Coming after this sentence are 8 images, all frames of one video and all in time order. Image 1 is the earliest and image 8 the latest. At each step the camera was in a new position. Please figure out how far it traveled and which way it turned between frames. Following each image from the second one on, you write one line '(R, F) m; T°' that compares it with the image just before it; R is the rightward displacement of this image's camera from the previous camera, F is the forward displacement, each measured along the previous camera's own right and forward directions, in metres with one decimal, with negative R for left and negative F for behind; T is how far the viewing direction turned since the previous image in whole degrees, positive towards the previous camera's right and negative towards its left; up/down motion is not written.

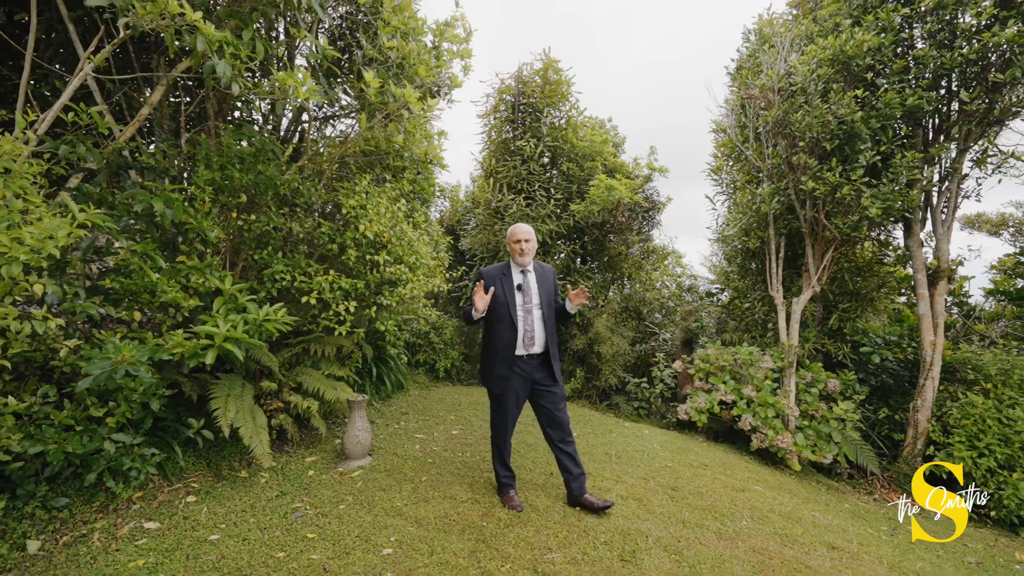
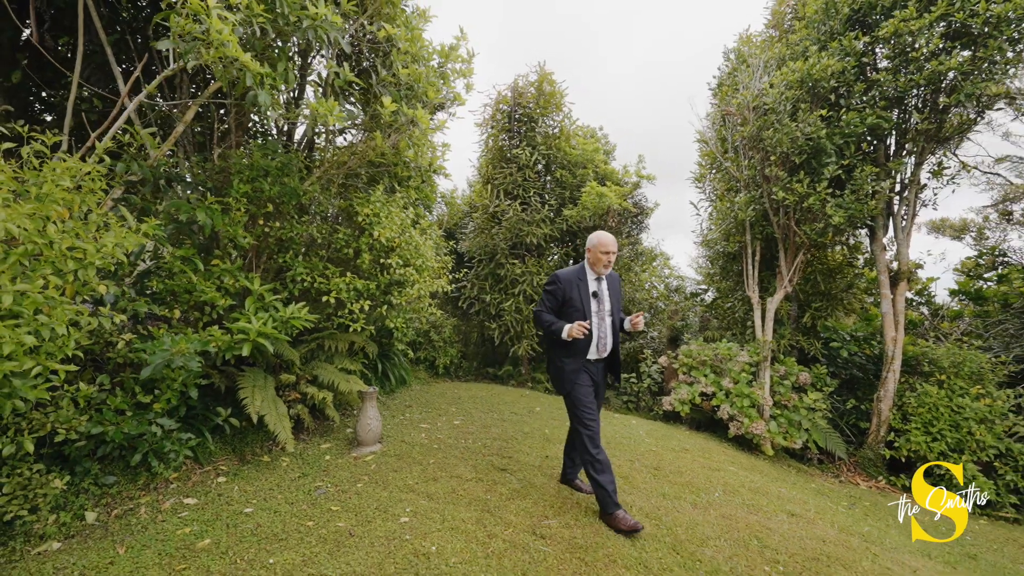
(-0.1, -0.3) m; +1°
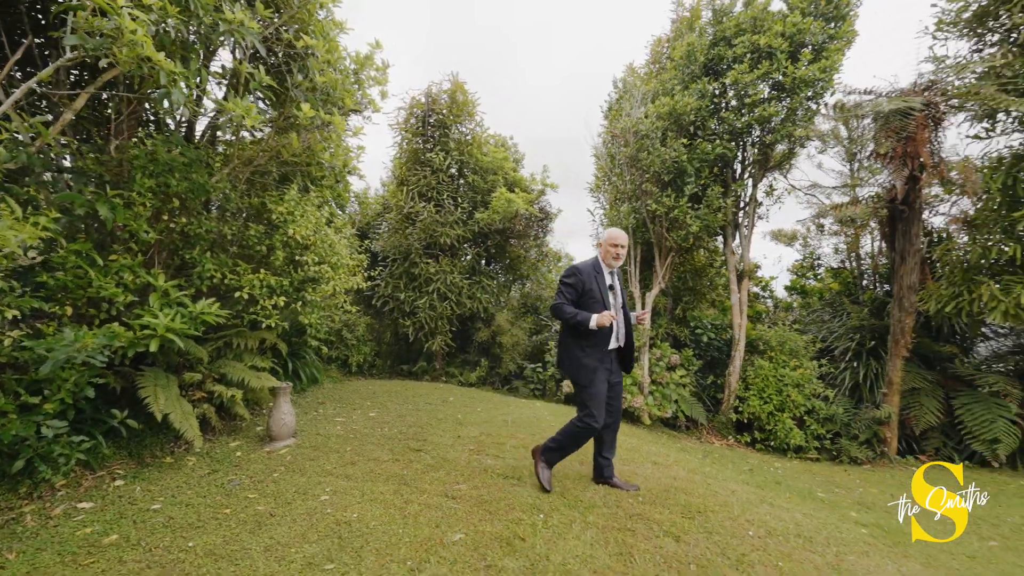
(0.0, -0.4) m; +12°
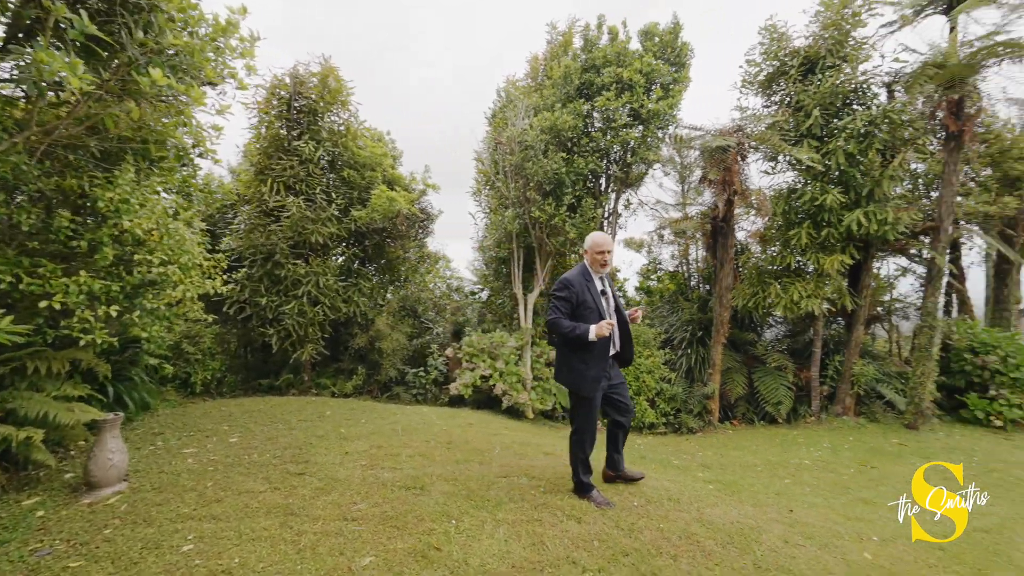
(-0.2, 0.0) m; +18°
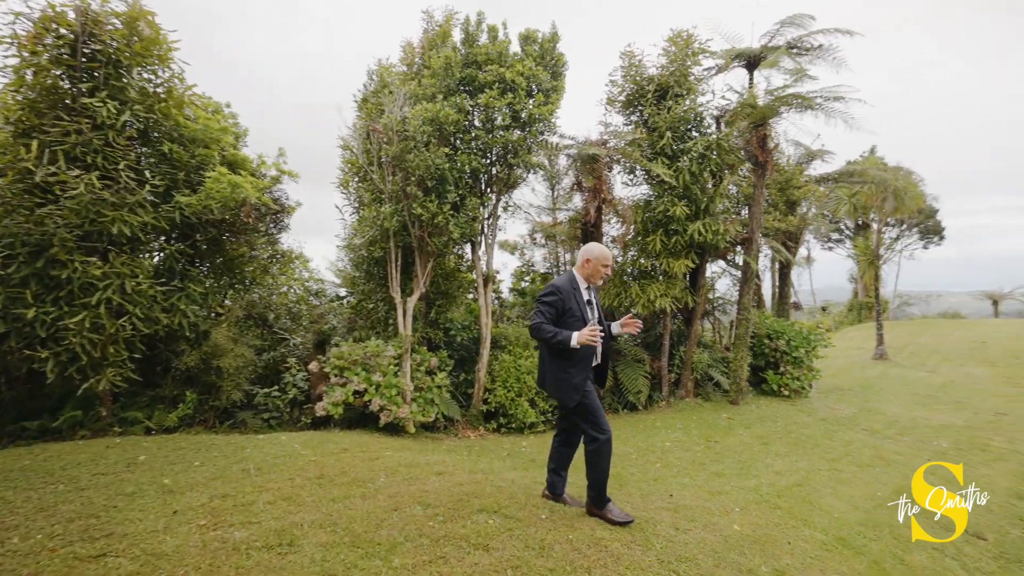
(-0.2, +0.3) m; +18°
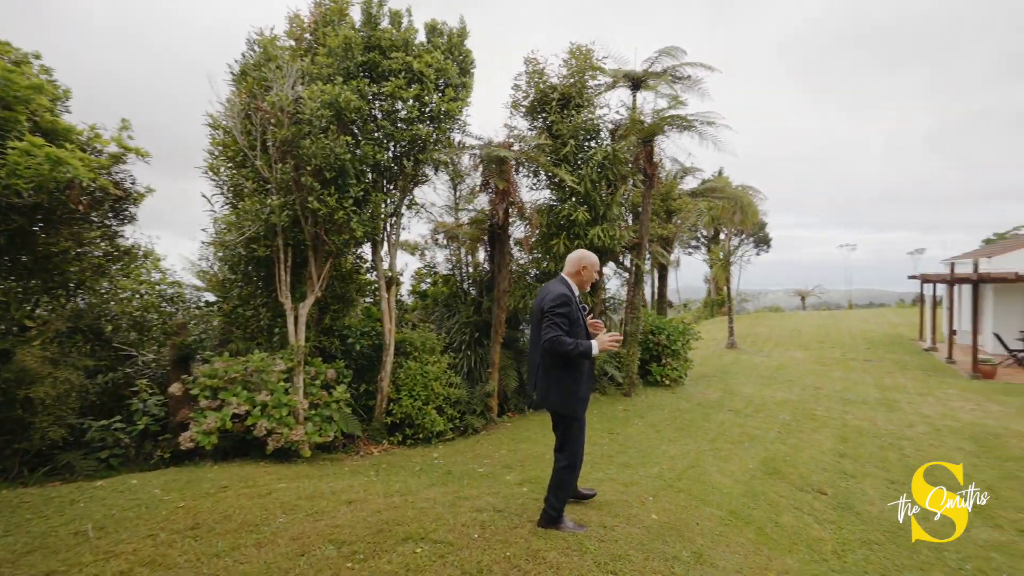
(-0.2, +0.2) m; +15°
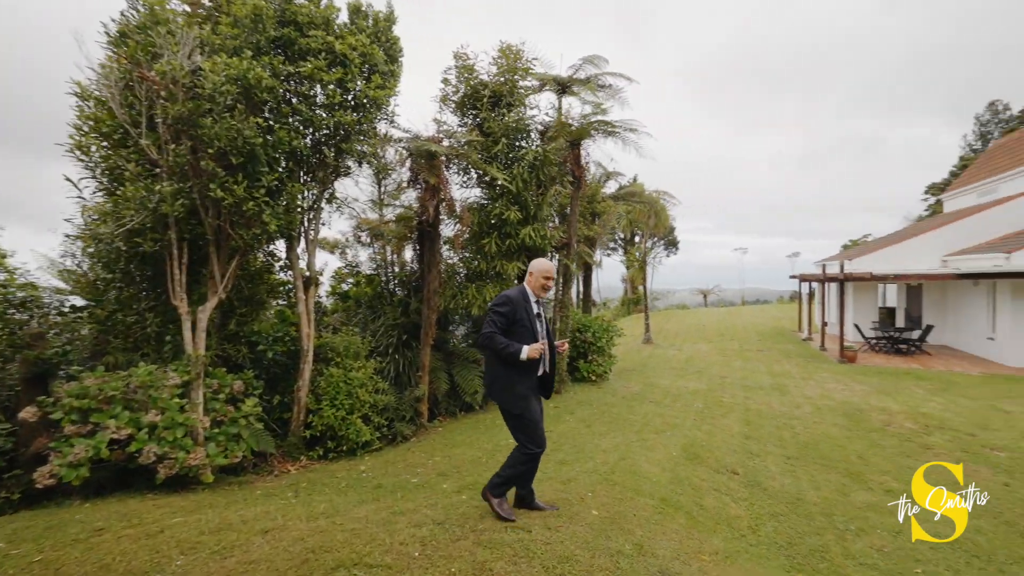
(-0.1, +0.1) m; +10°
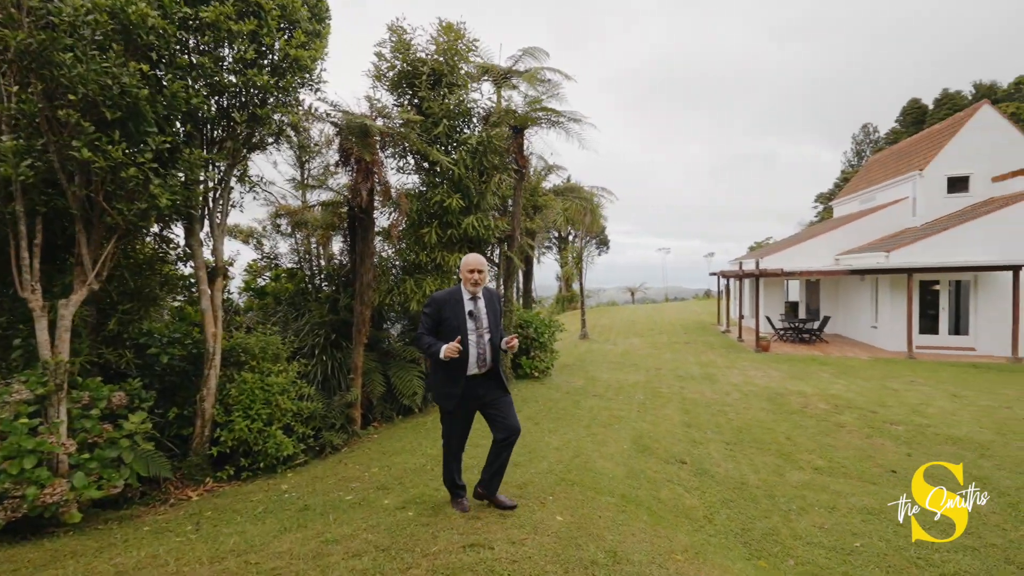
(-0.1, +0.3) m; +9°
